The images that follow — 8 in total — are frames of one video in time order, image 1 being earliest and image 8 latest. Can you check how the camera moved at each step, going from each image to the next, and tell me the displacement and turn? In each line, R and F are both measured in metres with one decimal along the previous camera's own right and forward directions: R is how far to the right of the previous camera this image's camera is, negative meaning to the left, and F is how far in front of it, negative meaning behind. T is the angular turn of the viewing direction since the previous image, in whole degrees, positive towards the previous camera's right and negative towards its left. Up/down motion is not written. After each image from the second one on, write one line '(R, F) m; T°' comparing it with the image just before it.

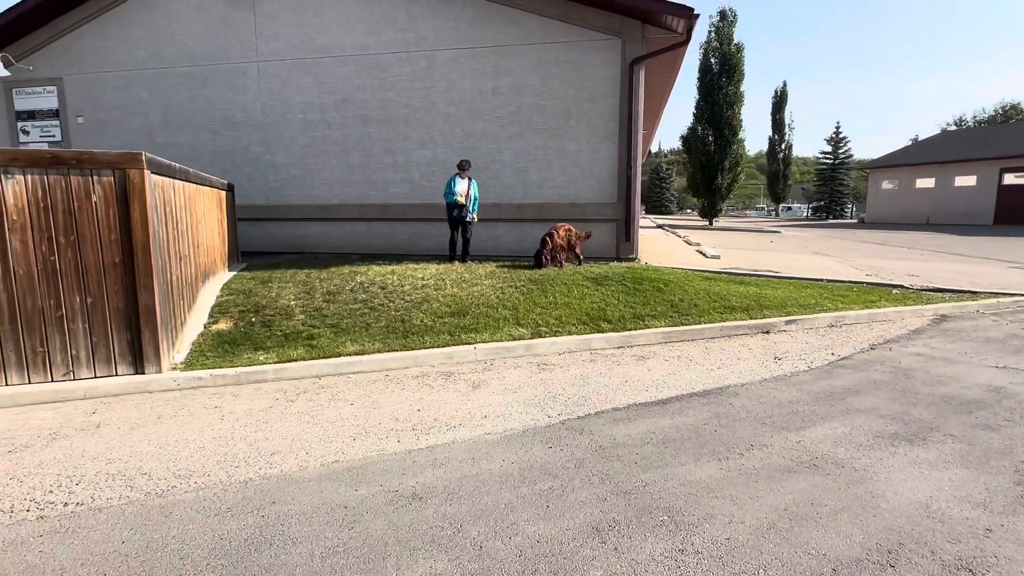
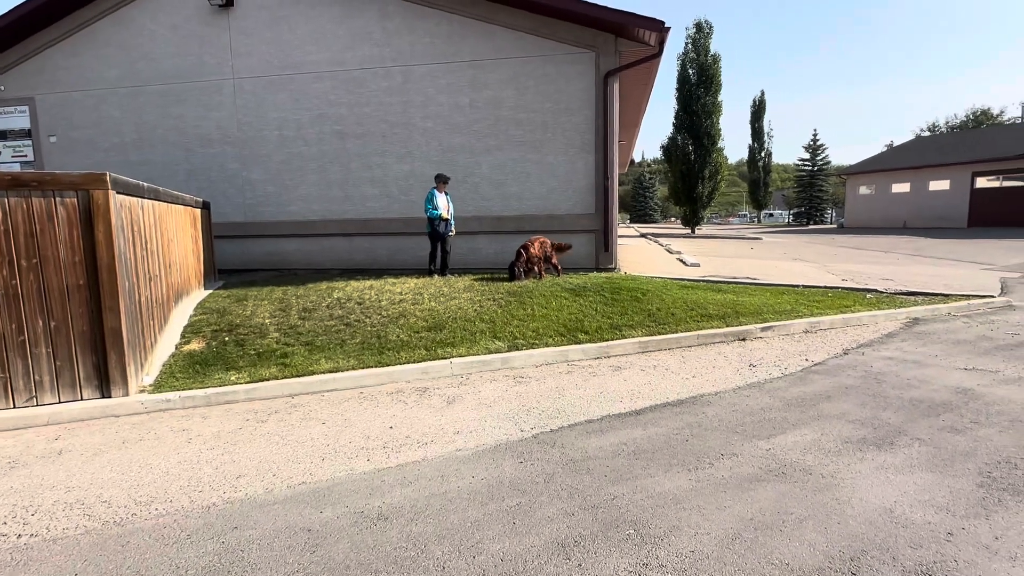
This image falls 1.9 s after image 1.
(+0.1, 0.0) m; +1°
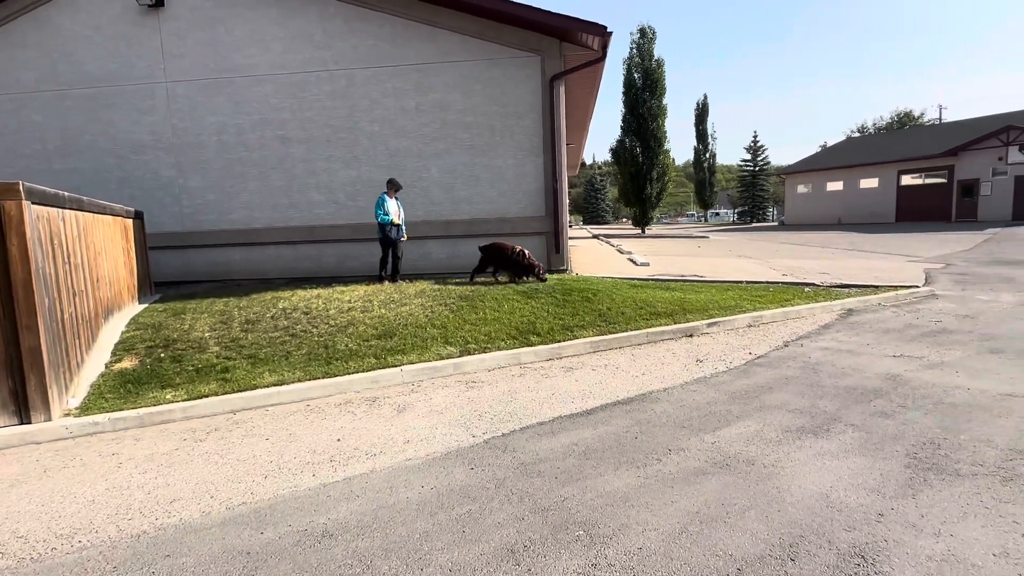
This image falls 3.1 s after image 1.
(+0.1, 0.0) m; +5°
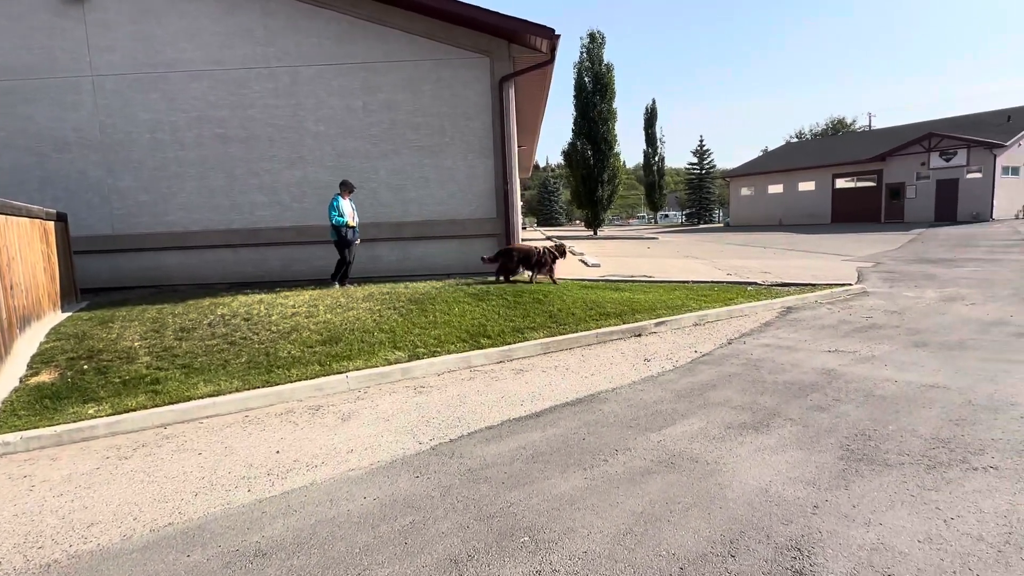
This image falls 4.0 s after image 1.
(+0.1, +0.1) m; +5°
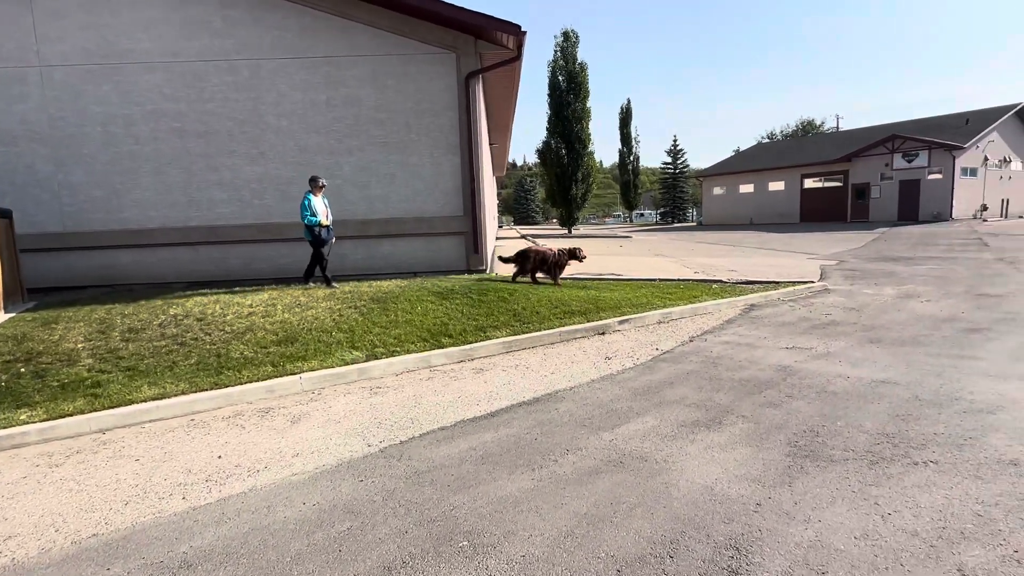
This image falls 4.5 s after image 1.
(+0.2, +0.1) m; +2°
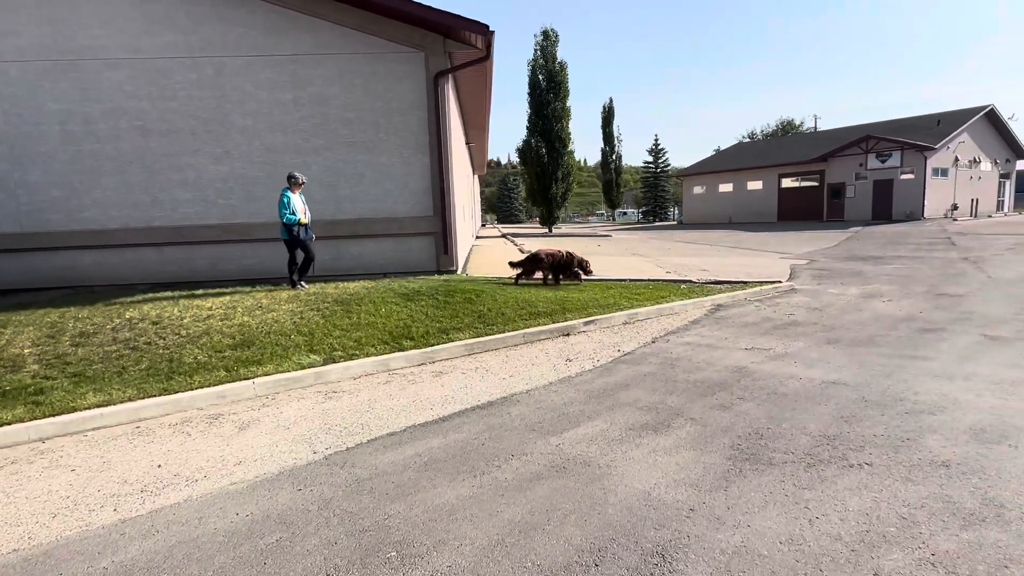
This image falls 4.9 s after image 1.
(+0.3, 0.0) m; +2°
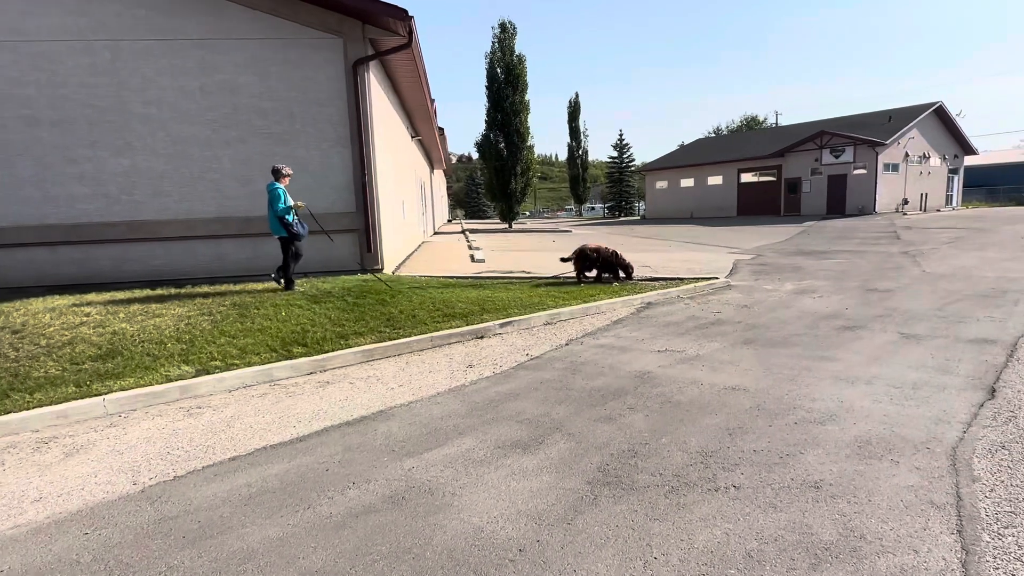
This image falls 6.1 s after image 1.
(+0.8, +0.4) m; +3°
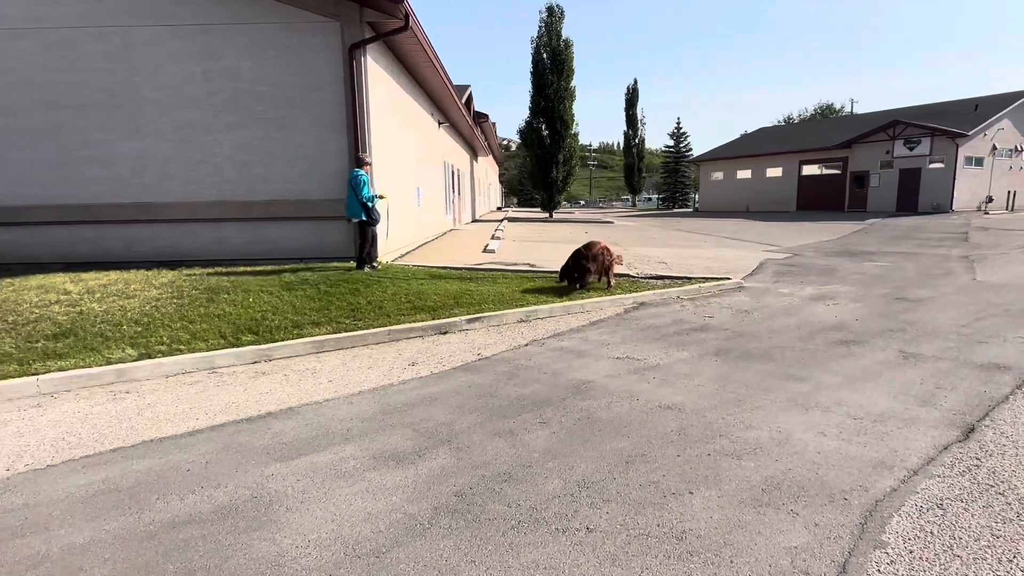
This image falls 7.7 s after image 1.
(+1.1, +0.4) m; -6°
